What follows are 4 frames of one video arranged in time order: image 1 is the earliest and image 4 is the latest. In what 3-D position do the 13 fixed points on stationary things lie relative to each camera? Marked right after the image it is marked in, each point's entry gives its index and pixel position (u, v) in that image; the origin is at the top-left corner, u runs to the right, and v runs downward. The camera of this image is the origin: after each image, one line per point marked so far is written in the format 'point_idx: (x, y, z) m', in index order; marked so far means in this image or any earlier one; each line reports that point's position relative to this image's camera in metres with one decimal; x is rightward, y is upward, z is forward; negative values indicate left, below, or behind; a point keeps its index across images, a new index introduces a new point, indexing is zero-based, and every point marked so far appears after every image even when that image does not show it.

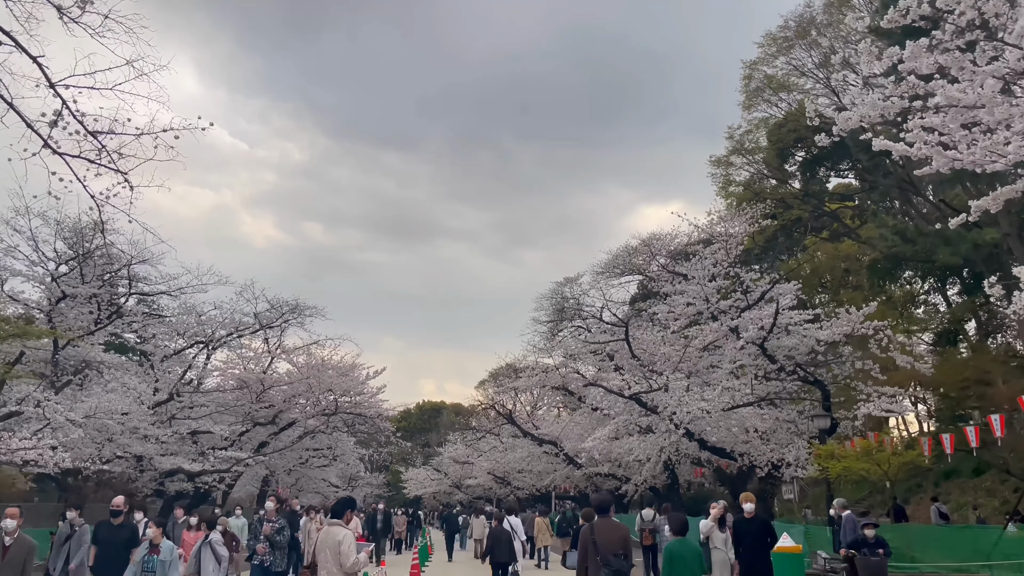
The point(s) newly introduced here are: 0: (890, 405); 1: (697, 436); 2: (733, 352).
0: (+7.0, -2.2, +15.3) m
1: (+3.8, -3.0, +16.9) m
2: (+4.6, -1.3, +17.0) m
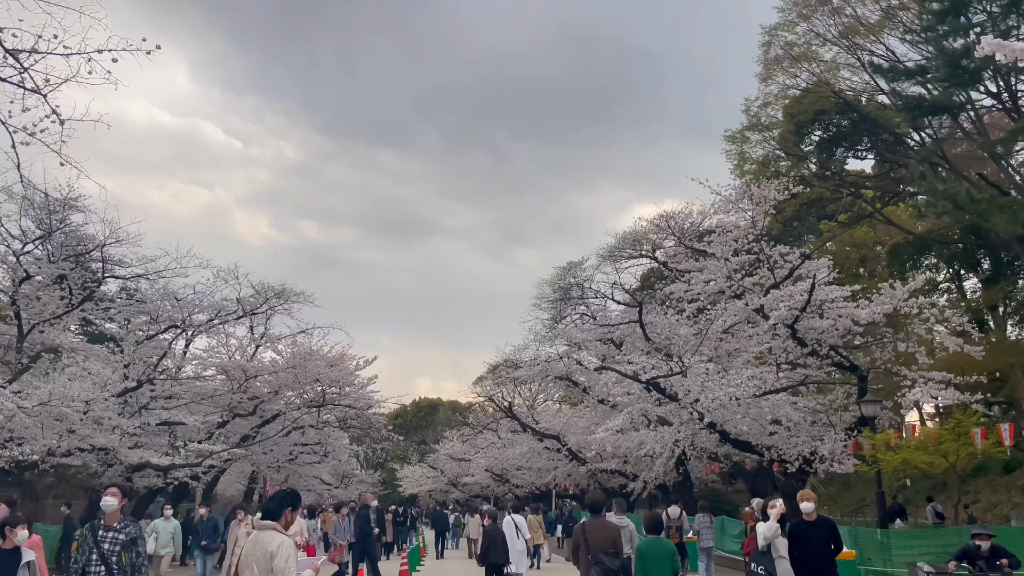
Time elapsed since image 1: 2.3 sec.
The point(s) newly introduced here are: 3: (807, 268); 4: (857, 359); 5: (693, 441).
0: (+7.1, -1.7, +13.6) m
1: (+3.8, -2.6, +15.2) m
2: (+4.6, -0.9, +15.4) m
3: (+5.6, +0.4, +15.7) m
4: (+6.5, -1.3, +15.6) m
5: (+3.9, -3.3, +17.8) m
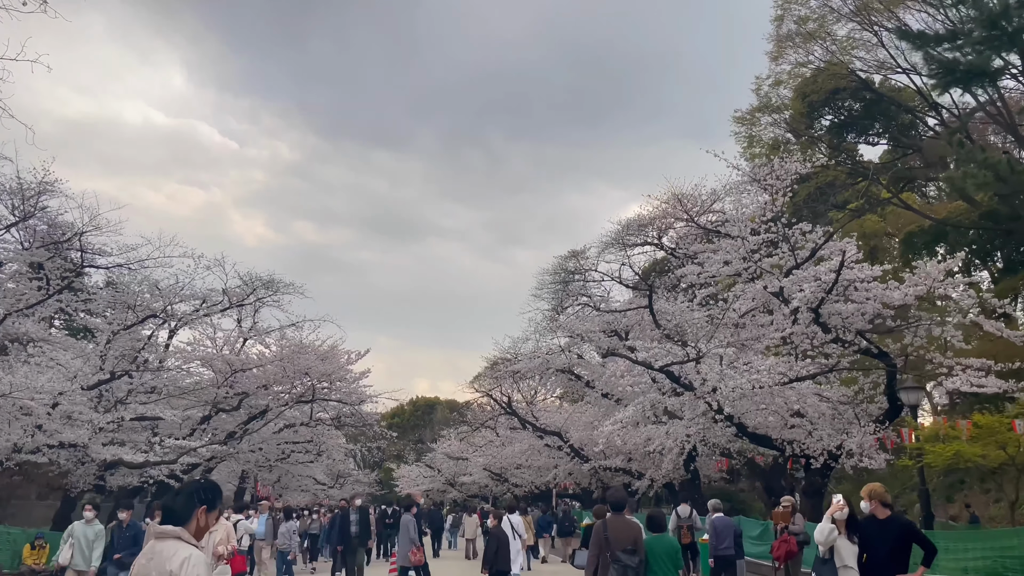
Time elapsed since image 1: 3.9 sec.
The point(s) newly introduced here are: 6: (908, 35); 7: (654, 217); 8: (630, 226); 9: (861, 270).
0: (+7.1, -1.4, +12.4) m
1: (+3.8, -2.2, +14.0) m
2: (+4.6, -0.5, +14.2) m
3: (+5.6, +0.7, +14.5) m
4: (+6.6, -1.0, +14.5) m
5: (+3.9, -3.0, +16.7) m
6: (+7.5, +4.8, +15.6) m
7: (+3.2, +1.6, +18.9) m
8: (+2.7, +1.4, +19.0) m
9: (+5.8, +0.3, +13.7) m
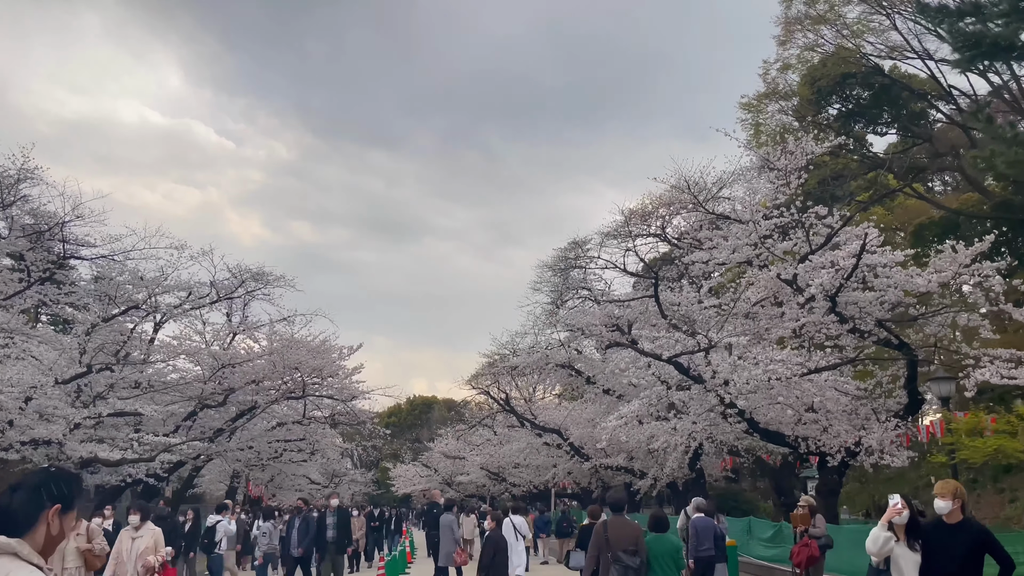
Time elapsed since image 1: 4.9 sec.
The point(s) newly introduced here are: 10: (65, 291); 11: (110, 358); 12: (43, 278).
0: (+7.0, -1.2, +11.6) m
1: (+3.8, -2.0, +13.2) m
2: (+4.6, -0.3, +13.4) m
3: (+5.6, +0.9, +13.7) m
4: (+6.5, -0.8, +13.6) m
5: (+3.9, -2.8, +15.9) m
6: (+7.4, +5.0, +14.8) m
7: (+3.2, +1.8, +18.1) m
8: (+2.7, +1.6, +18.2) m
9: (+5.7, +0.5, +12.9) m
10: (-10.8, -0.1, +19.8) m
11: (-9.6, -1.7, +19.6) m
12: (-10.6, +0.2, +18.6) m
